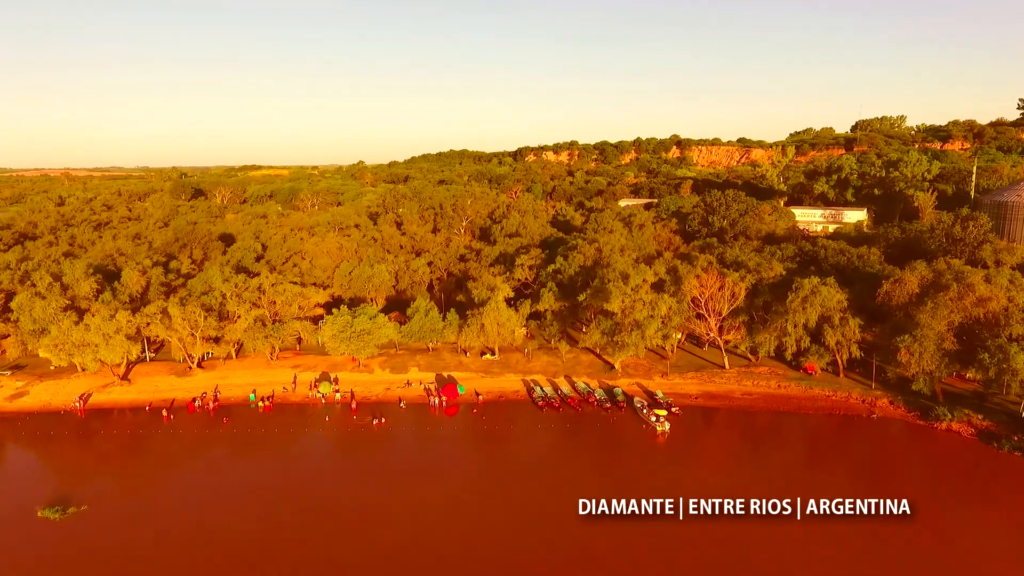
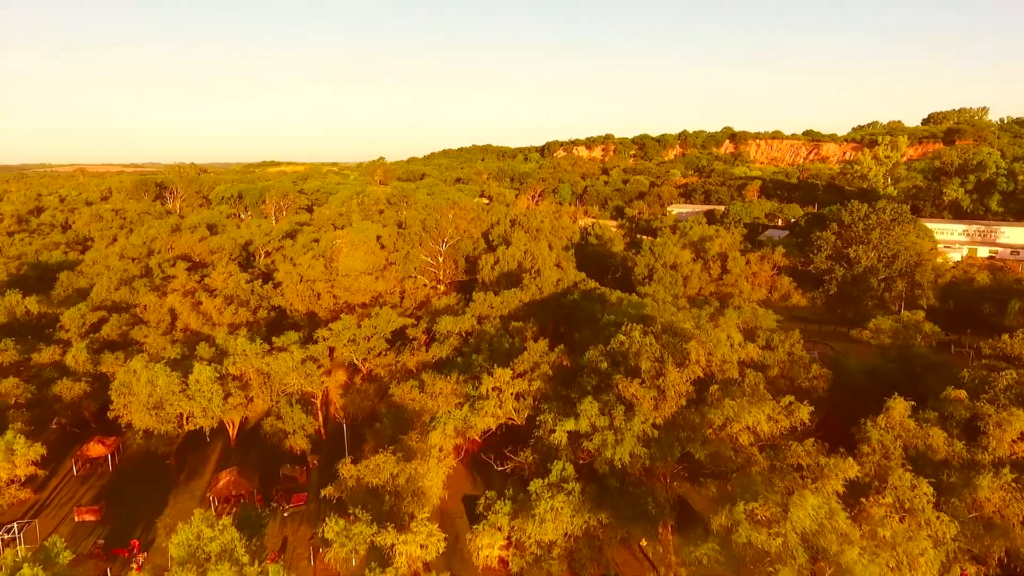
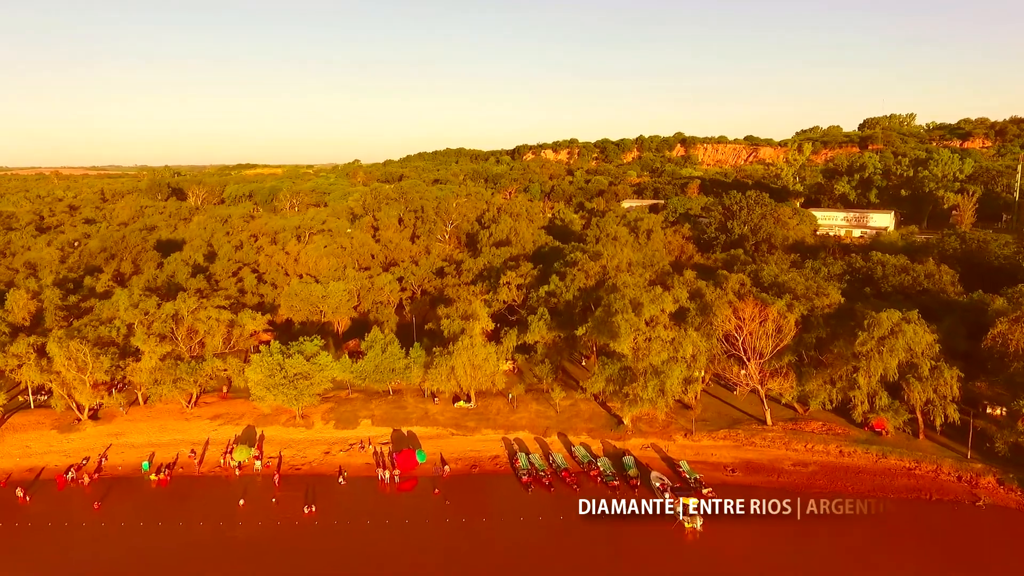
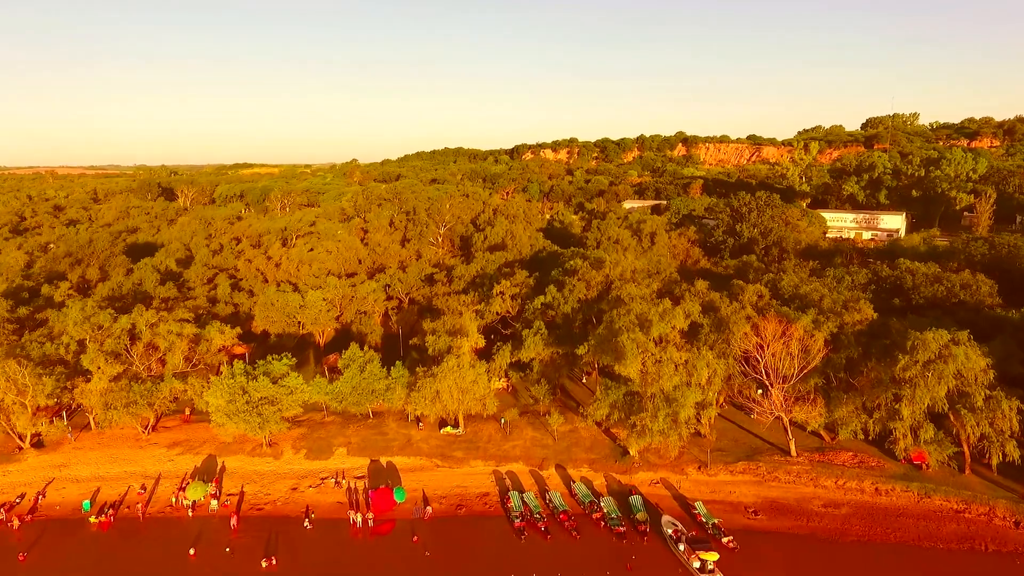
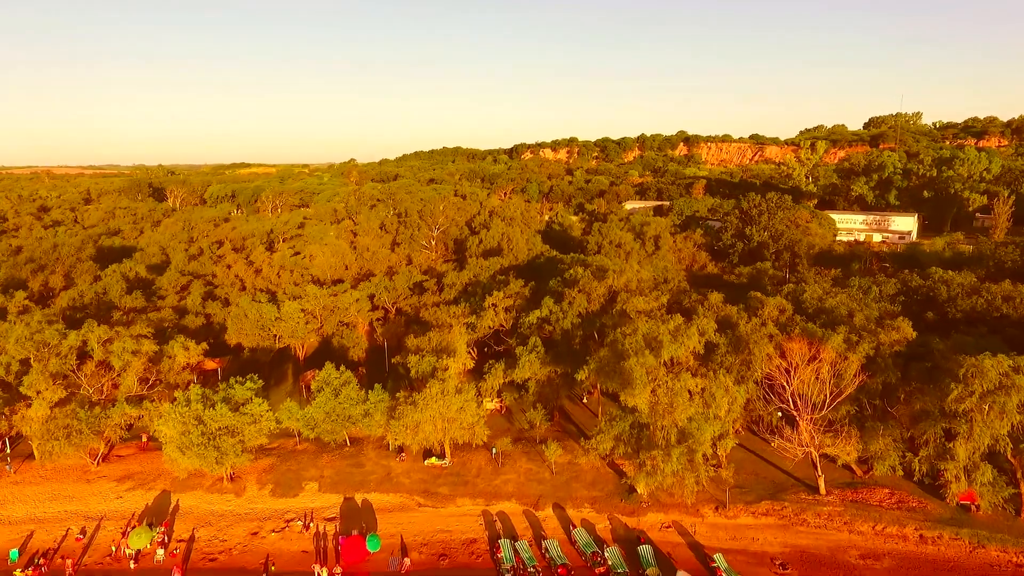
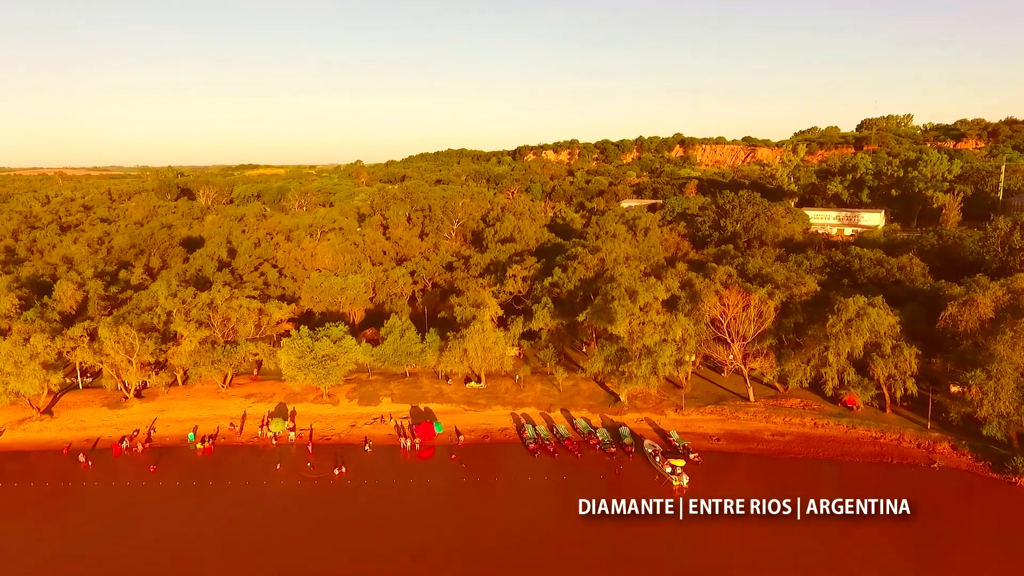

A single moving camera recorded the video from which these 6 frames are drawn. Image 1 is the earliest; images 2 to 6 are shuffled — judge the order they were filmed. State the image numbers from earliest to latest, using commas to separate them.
6, 3, 4, 5, 2
